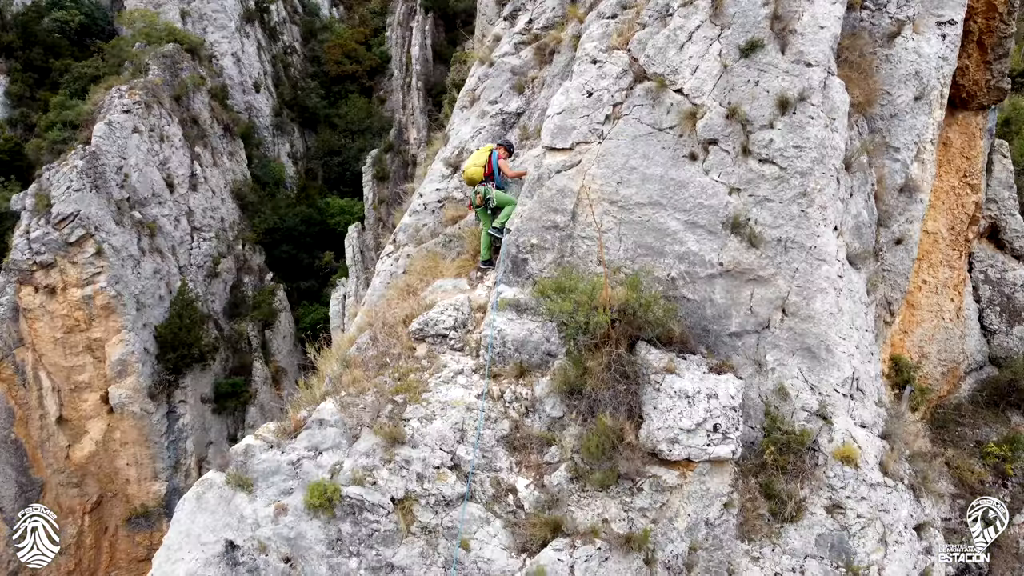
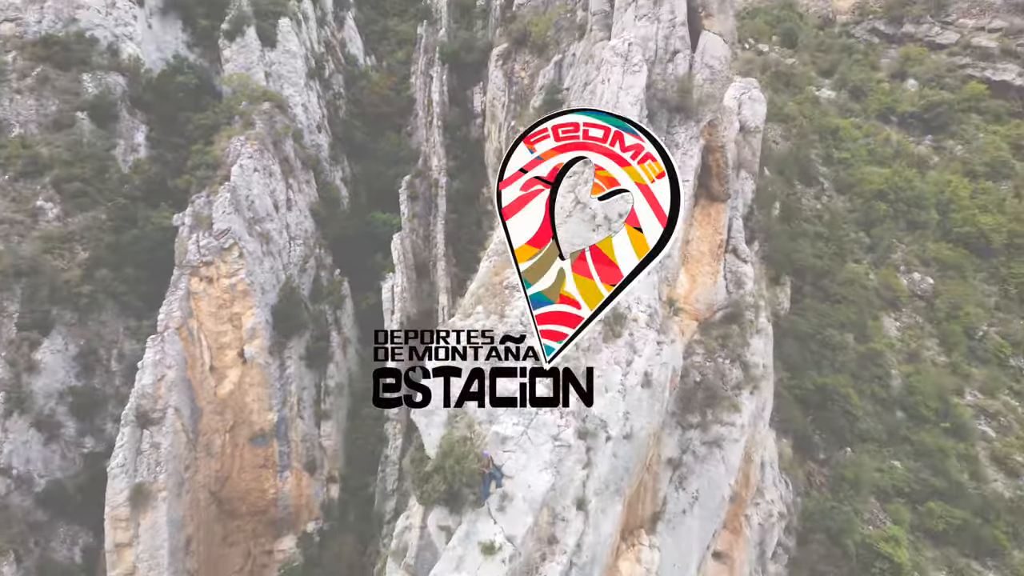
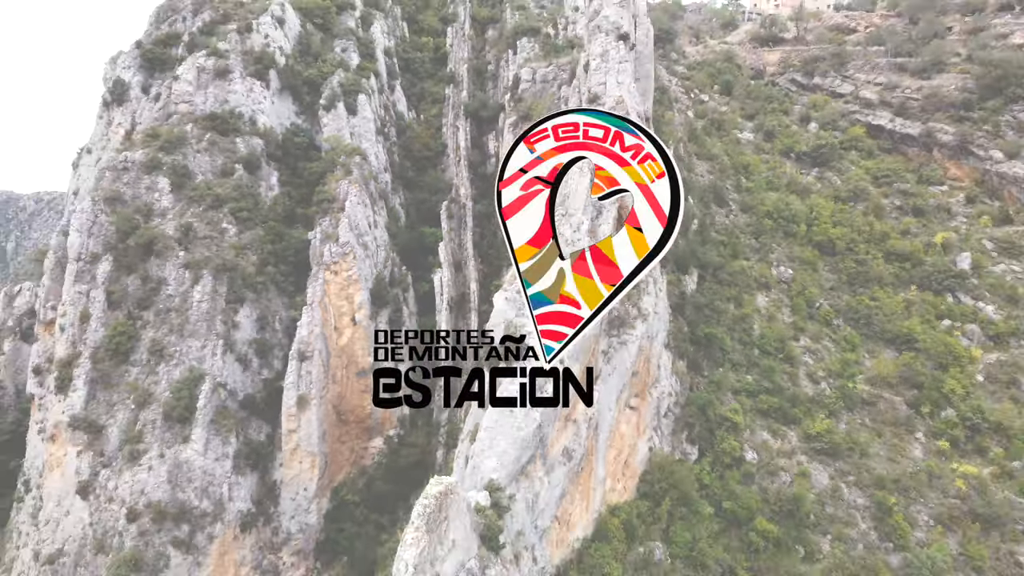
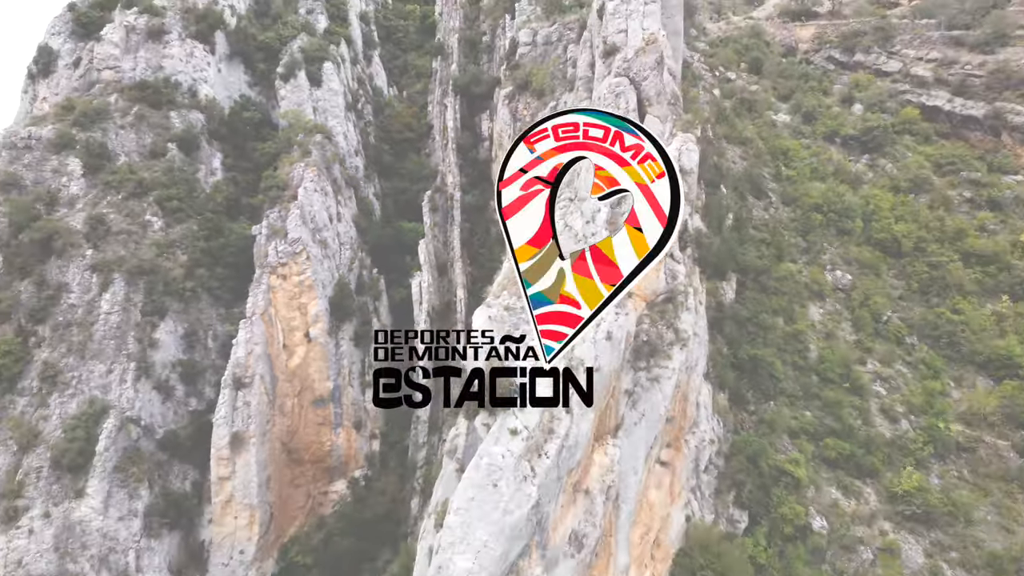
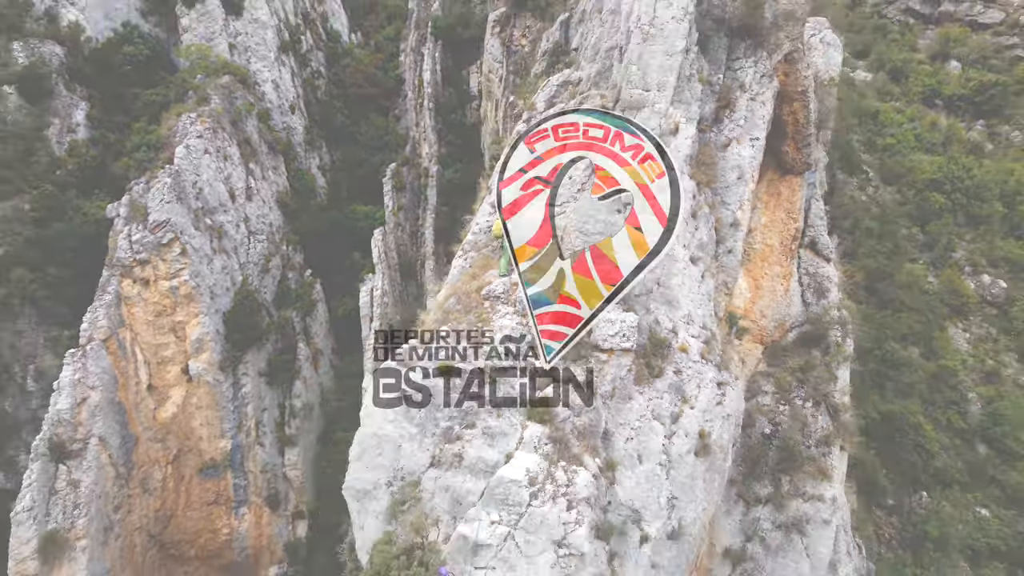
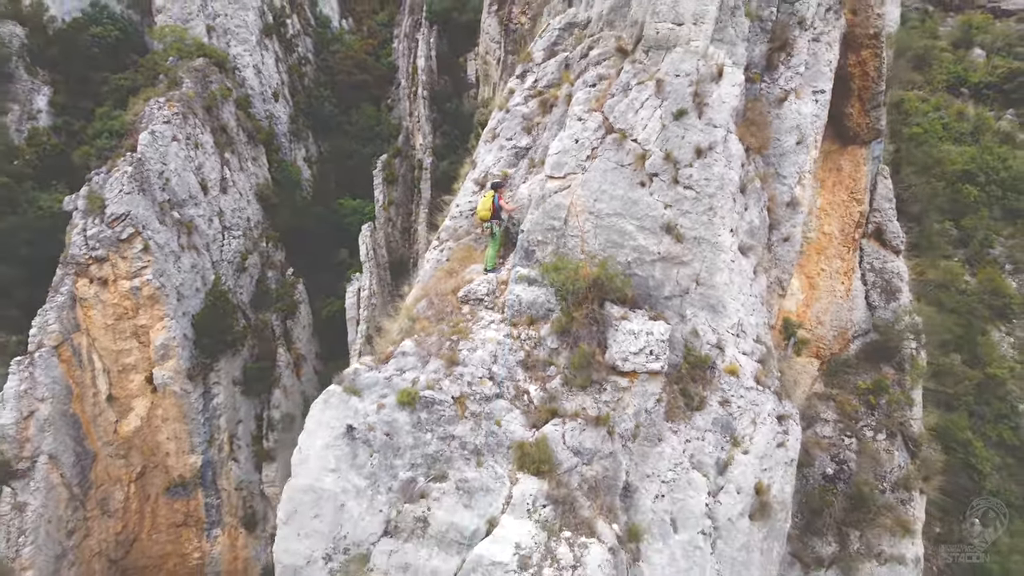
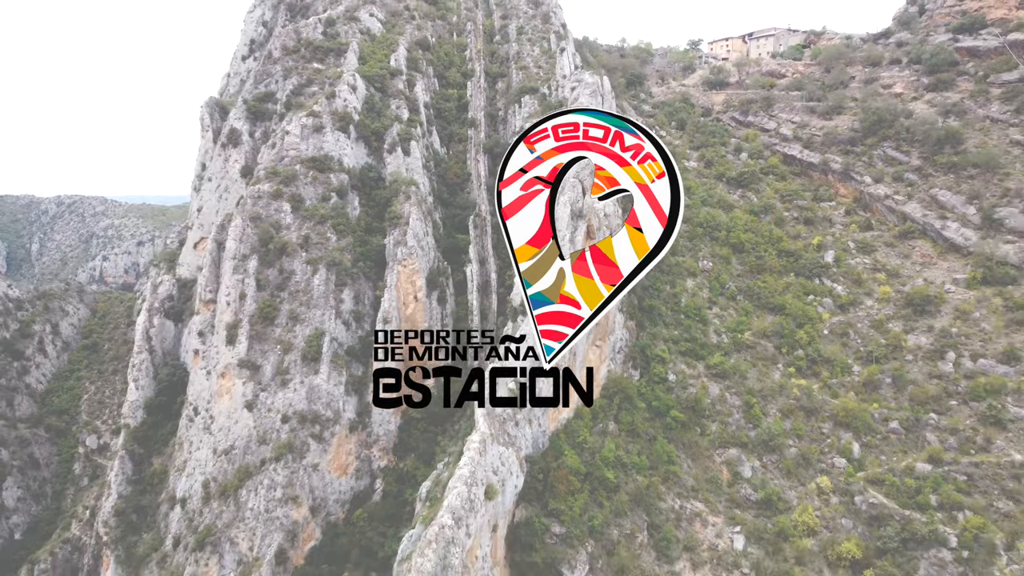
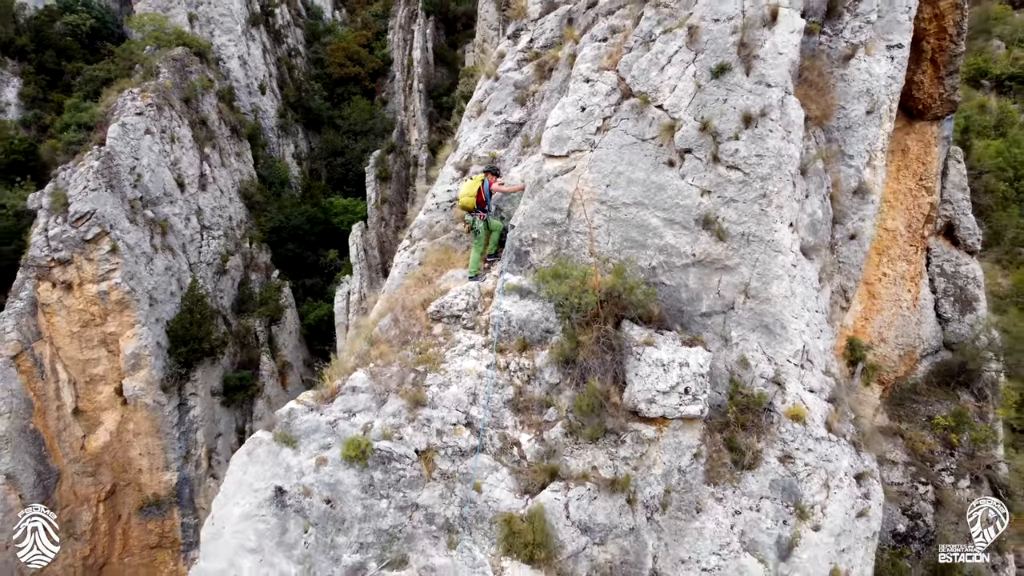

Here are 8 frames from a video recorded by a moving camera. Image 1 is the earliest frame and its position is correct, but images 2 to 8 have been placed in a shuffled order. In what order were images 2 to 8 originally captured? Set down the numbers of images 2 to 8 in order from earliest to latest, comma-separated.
8, 6, 5, 2, 4, 3, 7
